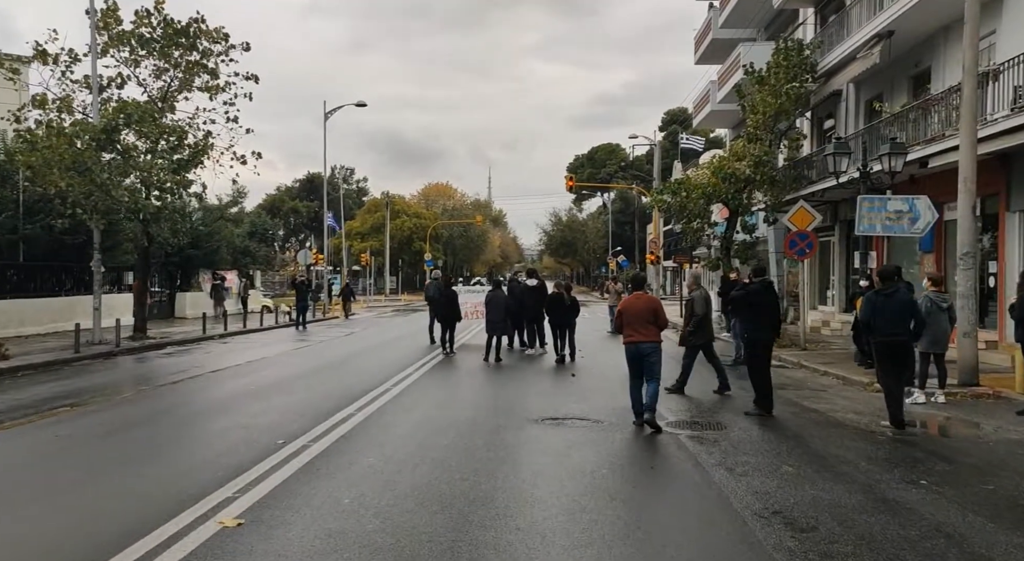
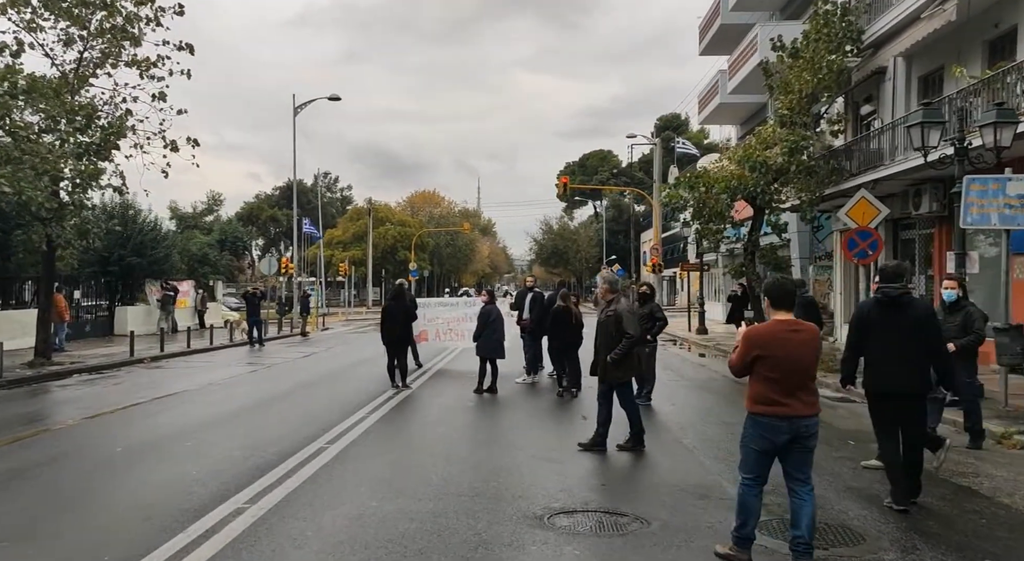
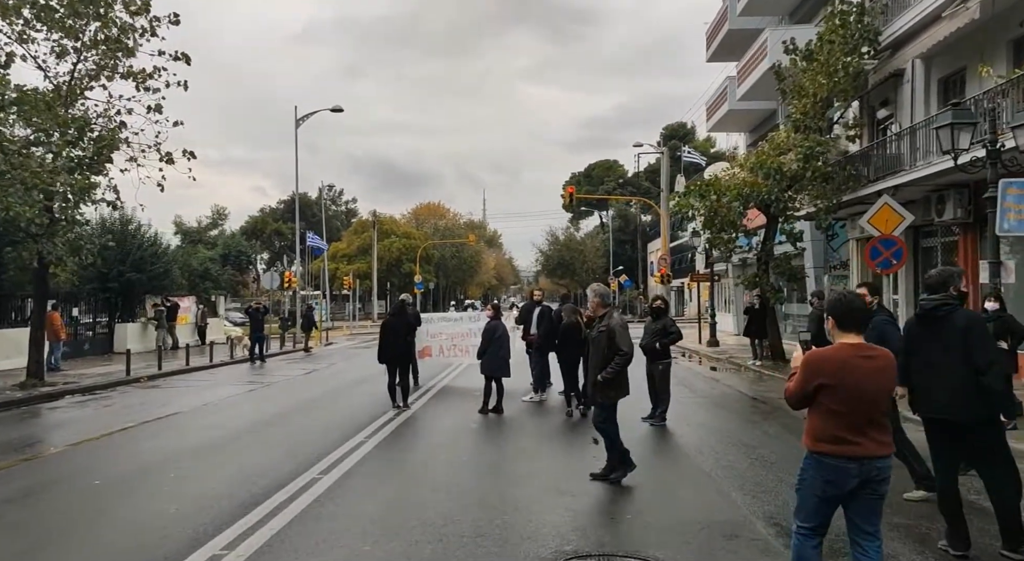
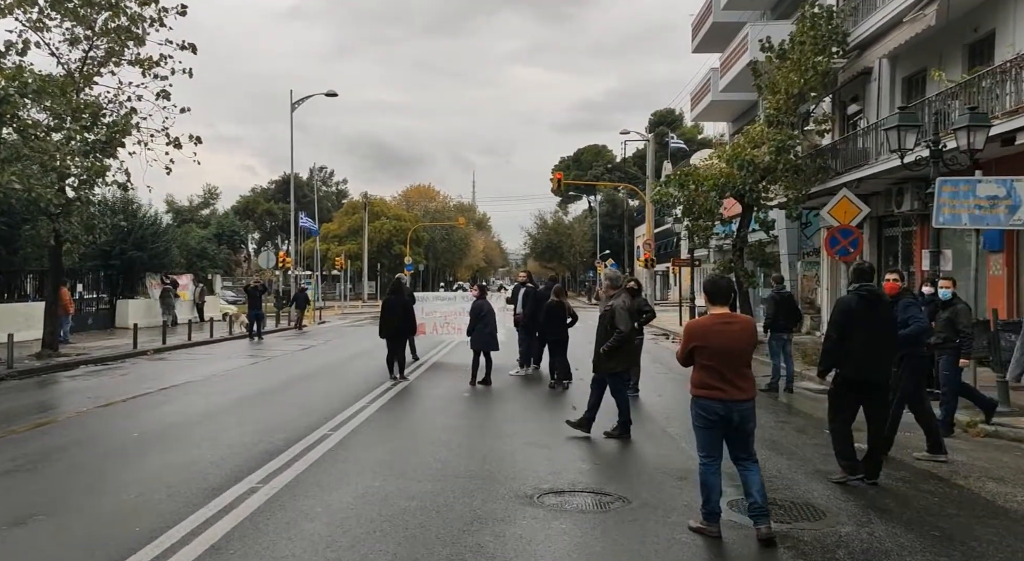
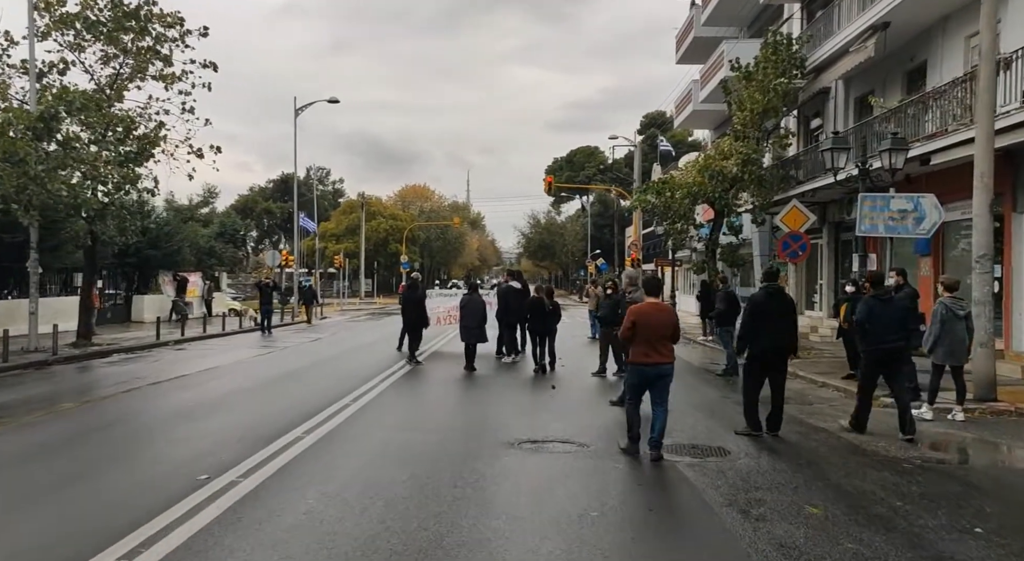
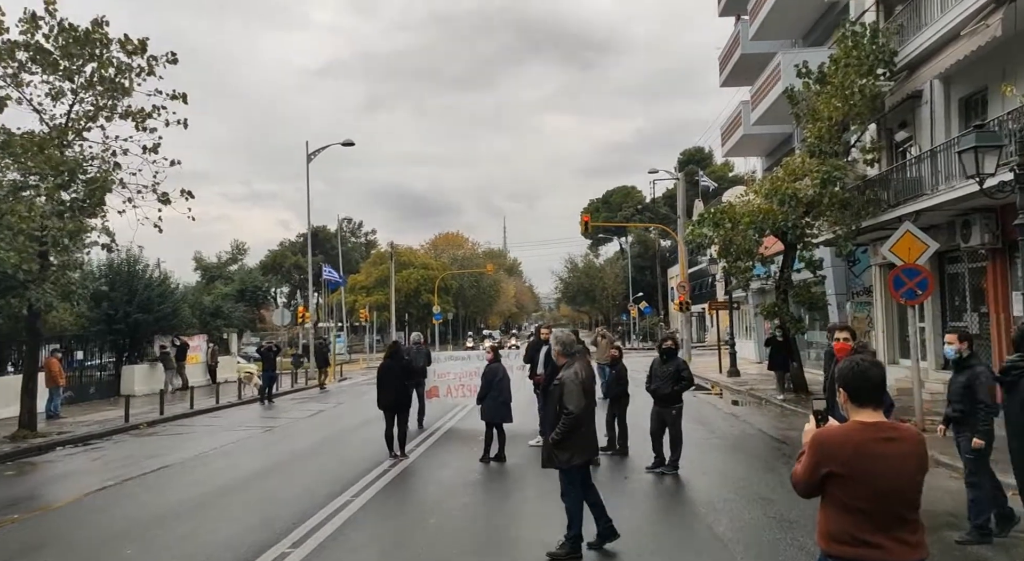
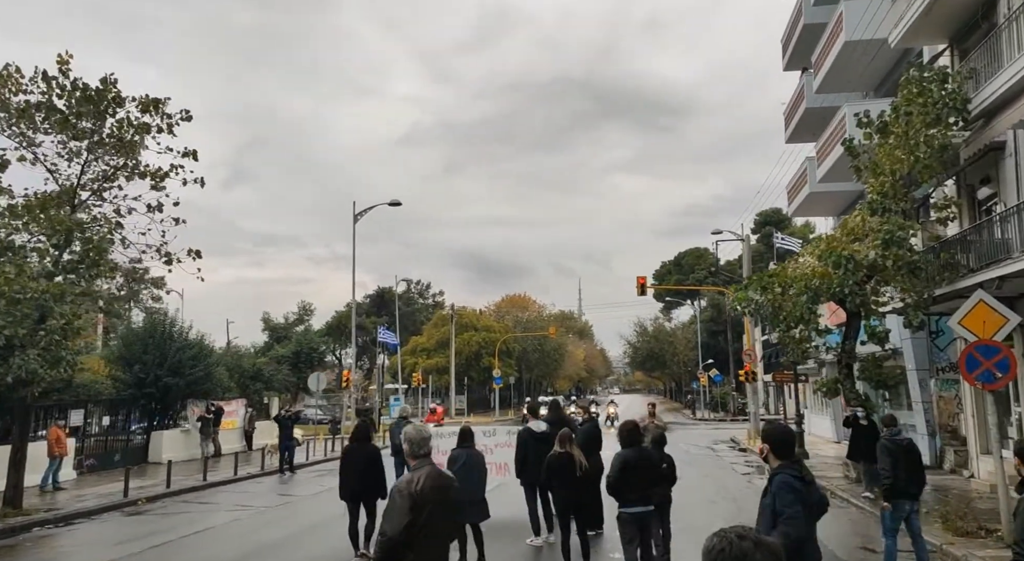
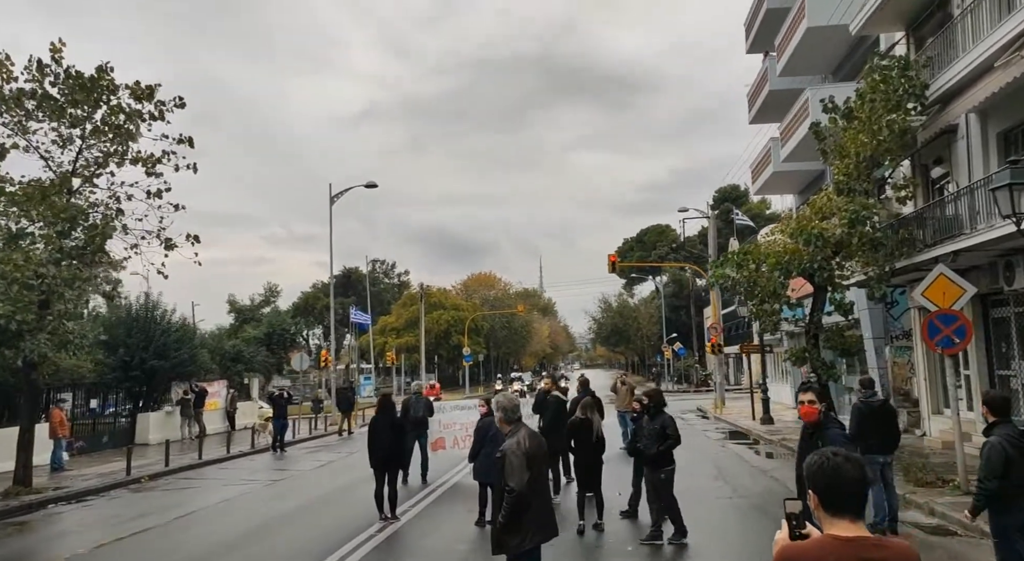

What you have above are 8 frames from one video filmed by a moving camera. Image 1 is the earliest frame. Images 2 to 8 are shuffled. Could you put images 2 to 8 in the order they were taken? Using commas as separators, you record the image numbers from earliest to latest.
5, 4, 2, 3, 6, 8, 7
